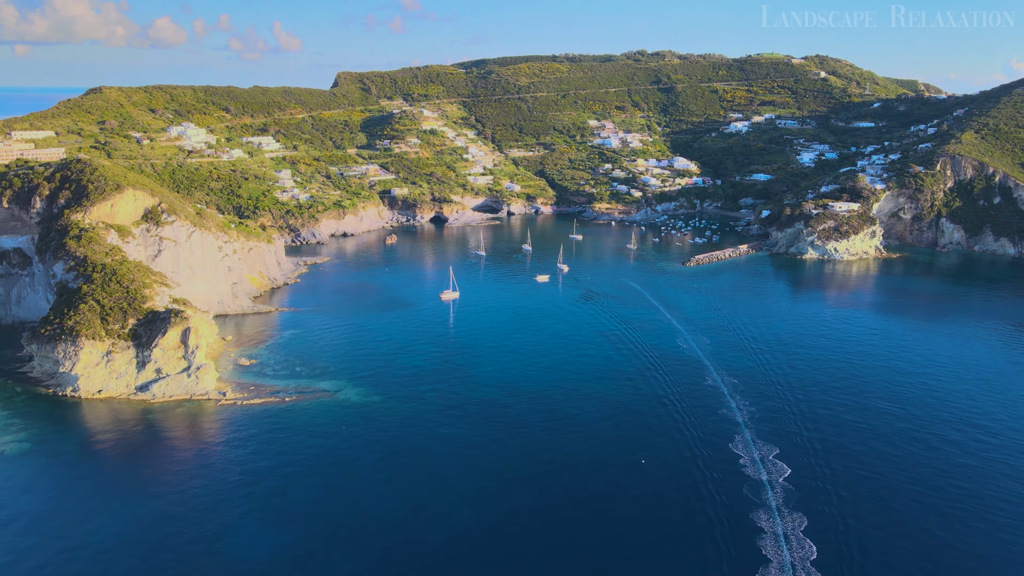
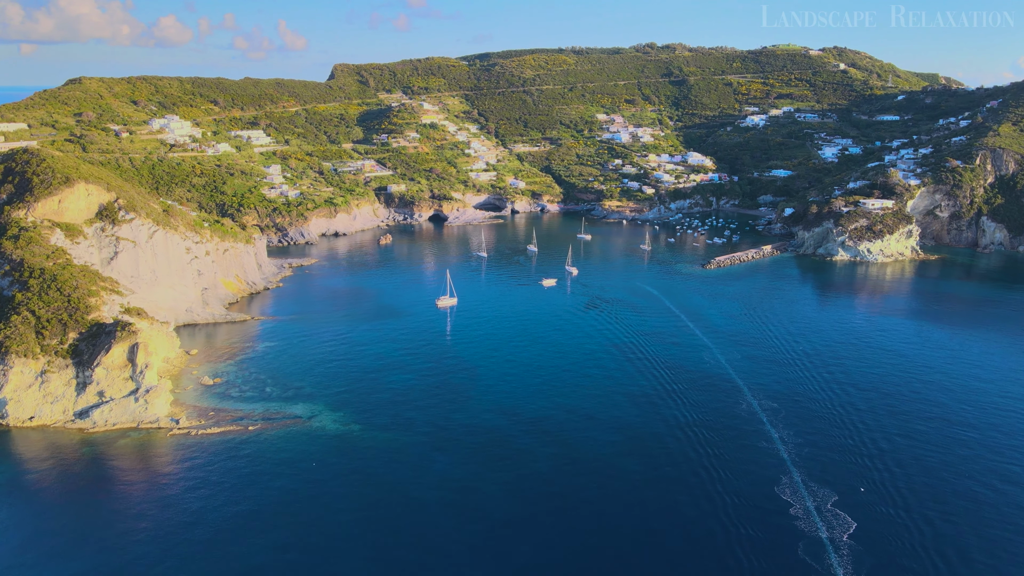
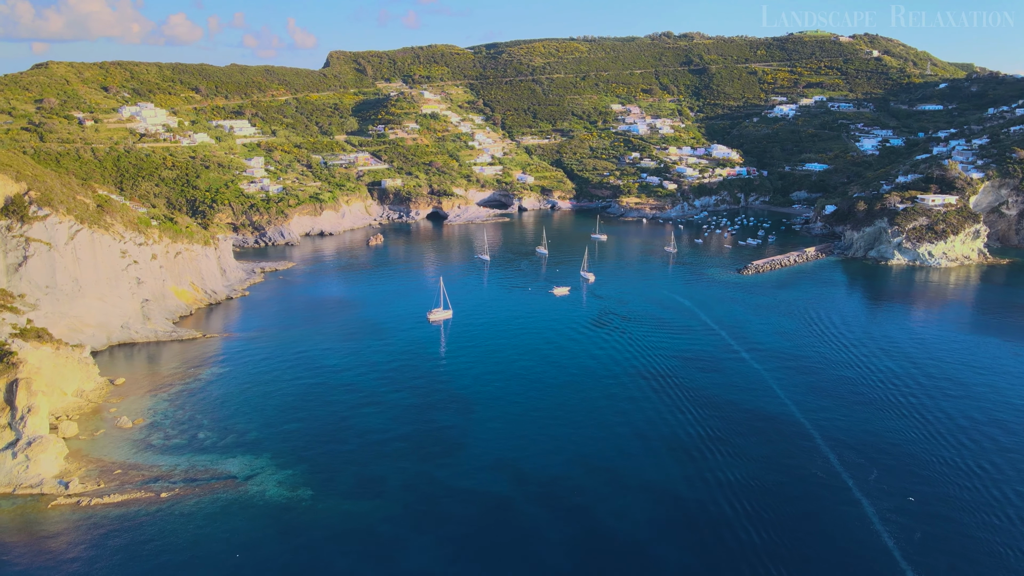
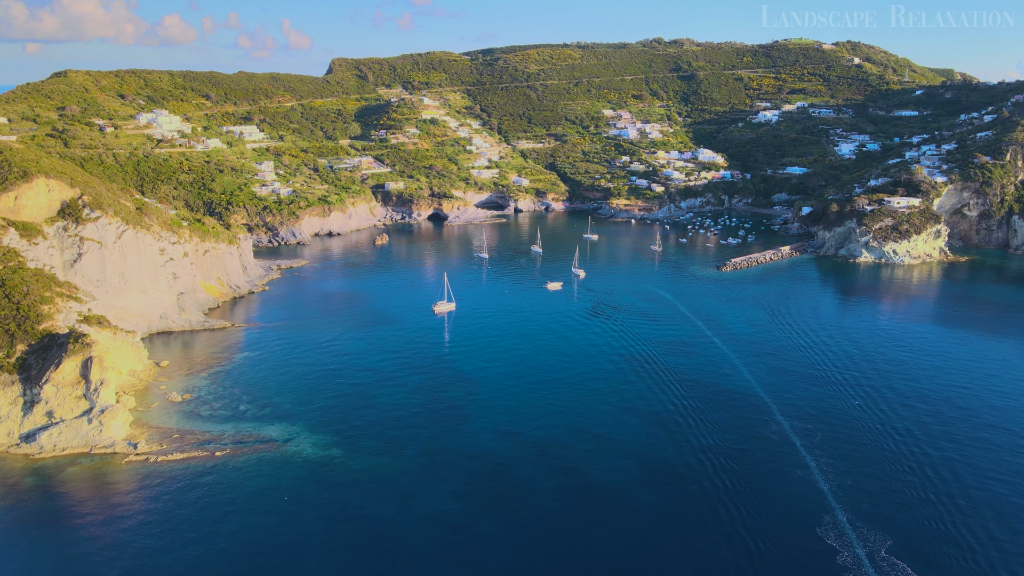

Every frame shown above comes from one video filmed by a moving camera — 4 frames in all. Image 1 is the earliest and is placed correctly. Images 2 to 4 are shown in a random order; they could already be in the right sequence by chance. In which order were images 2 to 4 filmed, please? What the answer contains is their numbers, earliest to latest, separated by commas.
2, 4, 3
